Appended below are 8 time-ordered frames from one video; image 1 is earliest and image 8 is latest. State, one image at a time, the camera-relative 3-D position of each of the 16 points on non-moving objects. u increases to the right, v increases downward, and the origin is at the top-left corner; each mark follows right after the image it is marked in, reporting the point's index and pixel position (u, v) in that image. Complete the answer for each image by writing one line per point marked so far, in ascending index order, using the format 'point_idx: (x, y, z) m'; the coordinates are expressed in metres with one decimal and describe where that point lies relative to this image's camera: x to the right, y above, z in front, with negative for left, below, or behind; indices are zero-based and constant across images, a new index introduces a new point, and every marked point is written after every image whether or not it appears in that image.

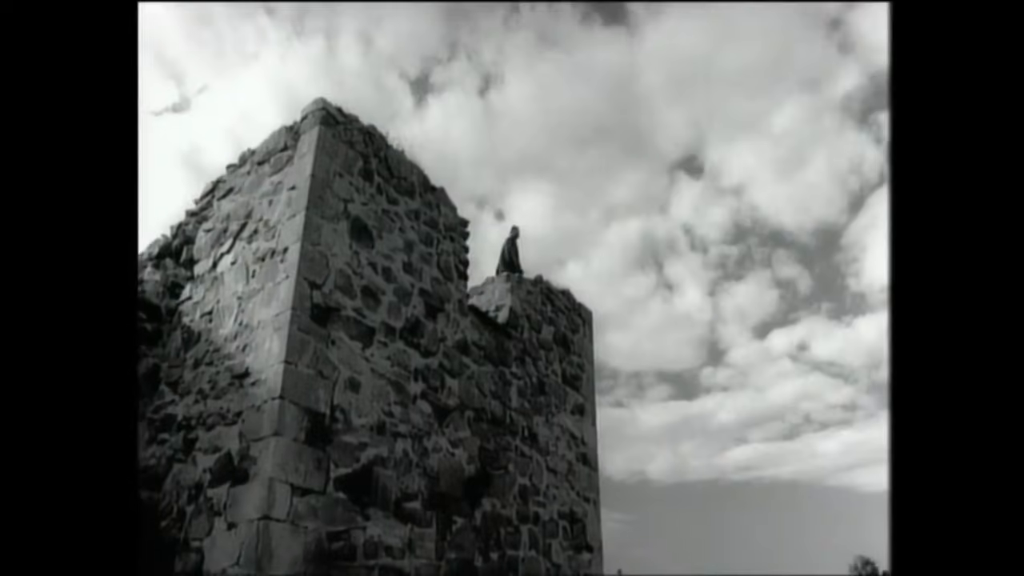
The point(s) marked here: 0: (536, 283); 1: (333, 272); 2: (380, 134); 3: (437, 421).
0: (+0.3, +0.1, +9.5) m
1: (-1.8, +0.2, +6.3) m
2: (-1.5, +1.8, +7.4) m
3: (-0.8, -1.4, +6.9) m
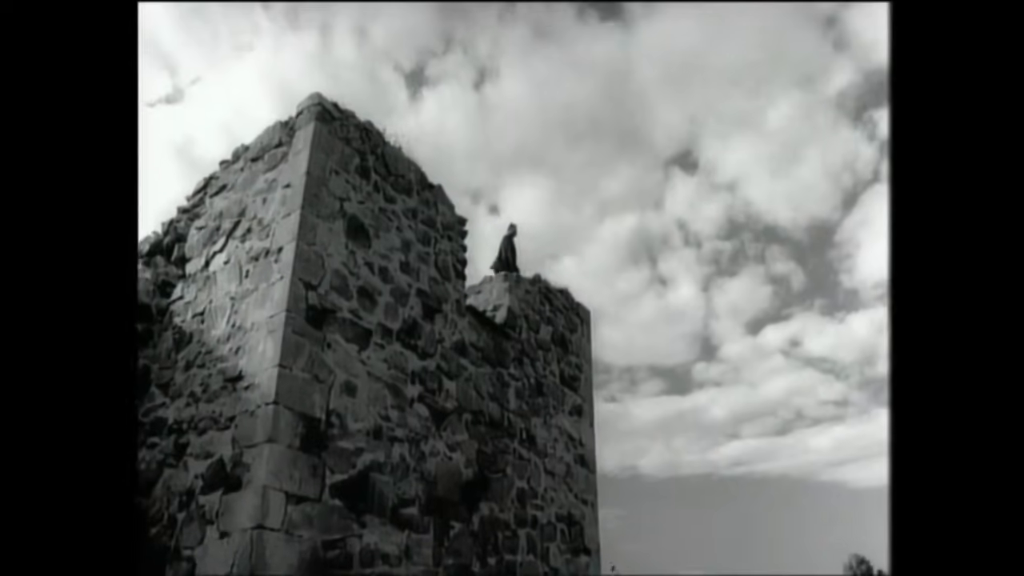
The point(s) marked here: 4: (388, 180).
0: (+0.3, +0.1, +9.4) m
1: (-1.8, +0.1, +6.1) m
2: (-1.5, +1.8, +7.2) m
3: (-0.8, -1.5, +6.8) m
4: (-1.4, +1.2, +7.2) m
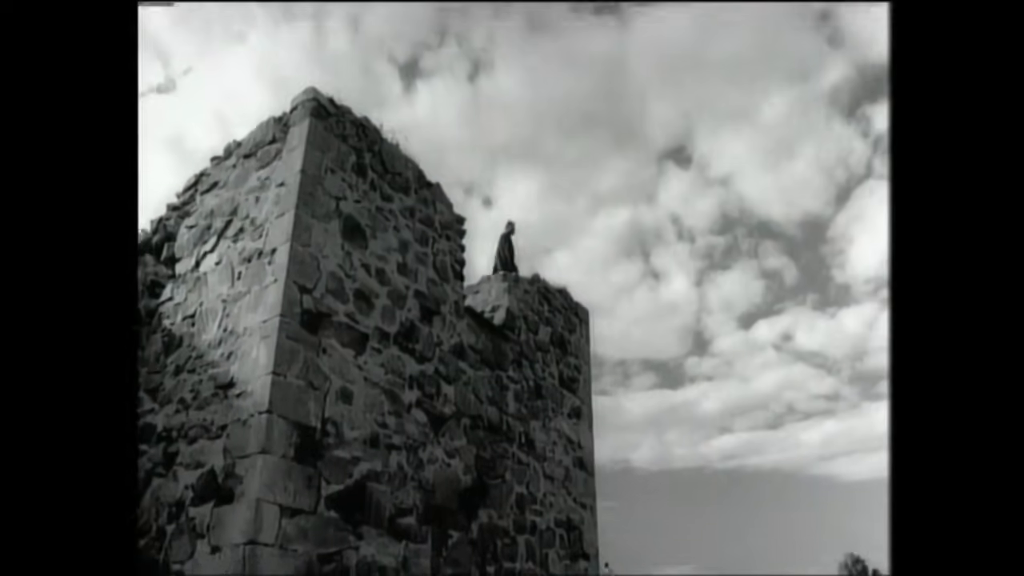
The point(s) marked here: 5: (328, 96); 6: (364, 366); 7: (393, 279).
0: (+0.3, +0.1, +9.2) m
1: (-1.8, +0.1, +5.9) m
2: (-1.5, +1.8, +7.0) m
3: (-0.8, -1.5, +6.6) m
4: (-1.4, +1.2, +7.0) m
5: (-1.9, +2.0, +6.6) m
6: (-1.4, -0.7, +6.0) m
7: (-1.3, +0.1, +6.7) m
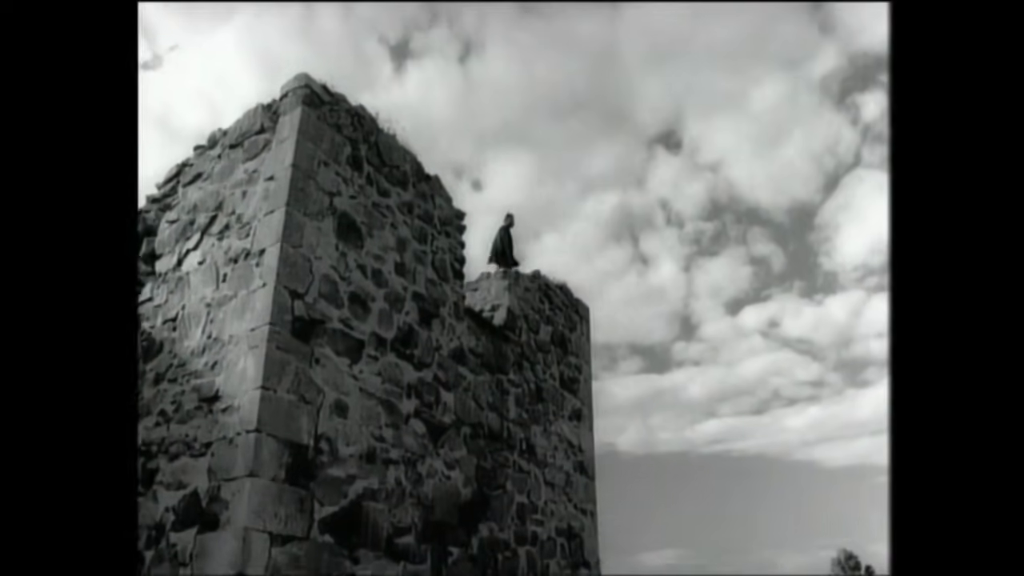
0: (+0.3, +0.1, +8.8) m
1: (-1.7, +0.1, +5.5) m
2: (-1.5, +1.8, +6.6) m
3: (-0.8, -1.5, +6.2) m
4: (-1.3, +1.2, +6.5) m
5: (-1.9, +2.0, +6.1) m
6: (-1.4, -0.8, +5.6) m
7: (-1.2, +0.1, +6.2) m
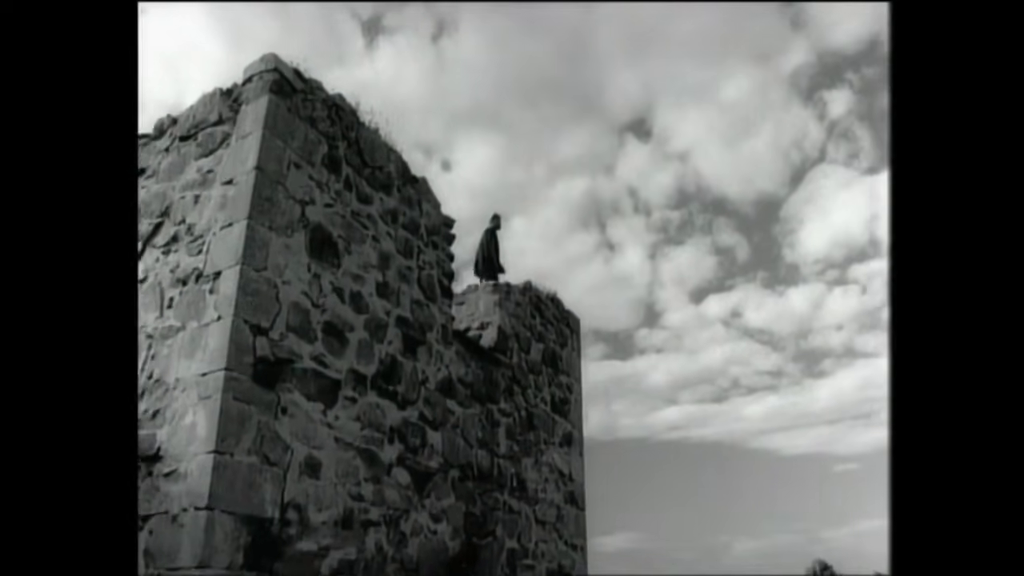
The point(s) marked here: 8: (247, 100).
0: (+0.2, 0.0, +8.0) m
1: (-1.6, -0.1, +4.5) m
2: (-1.4, +1.6, +5.6) m
3: (-0.8, -1.7, +5.4) m
4: (-1.3, +1.0, +5.6) m
5: (-1.8, +1.8, +5.1) m
6: (-1.3, -1.0, +4.7) m
7: (-1.2, -0.1, +5.3) m
8: (-2.1, +1.5, +5.0) m
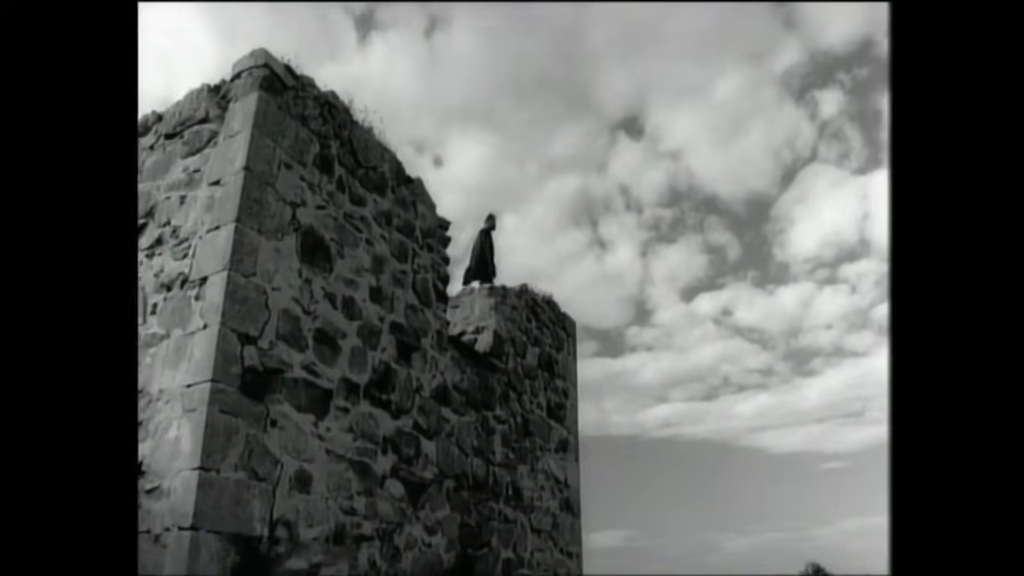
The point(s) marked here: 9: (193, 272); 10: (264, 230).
0: (+0.1, -0.1, +7.8) m
1: (-1.6, -0.2, +4.3) m
2: (-1.4, +1.5, +5.4) m
3: (-0.8, -1.8, +5.2) m
4: (-1.3, +1.0, +5.4) m
5: (-1.8, +1.8, +4.9) m
6: (-1.3, -1.1, +4.5) m
7: (-1.2, -0.2, +5.1) m
8: (-2.1, +1.4, +4.8) m
9: (-2.2, +0.1, +4.3) m
10: (-1.7, +0.4, +4.4) m
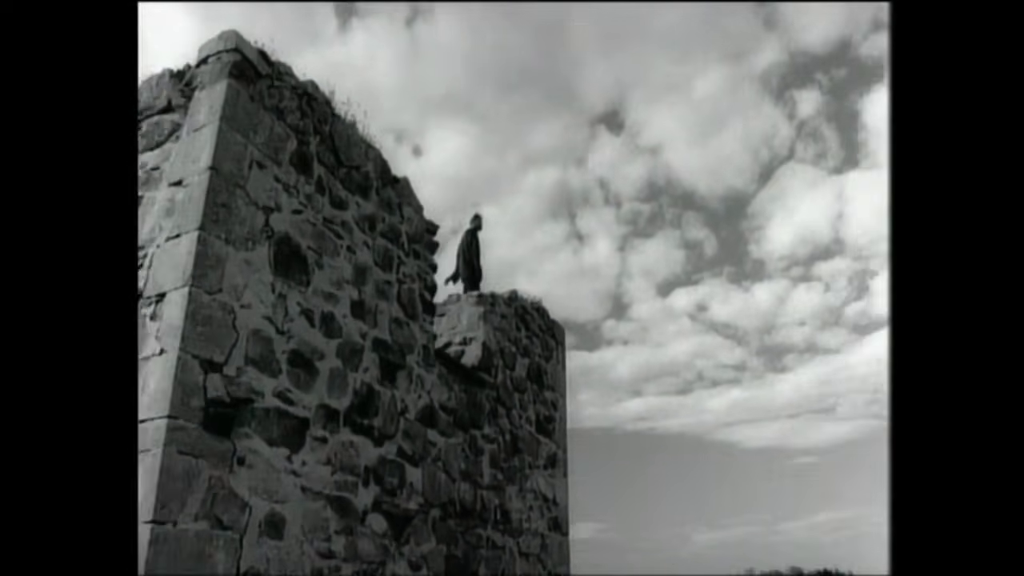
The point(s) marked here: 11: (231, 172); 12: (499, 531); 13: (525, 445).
0: (0.0, -0.2, +7.4) m
1: (-1.6, -0.3, +3.8) m
2: (-1.4, +1.4, +4.8) m
3: (-0.9, -1.9, +4.7) m
4: (-1.3, +0.9, +4.8) m
5: (-1.8, +1.7, +4.4) m
6: (-1.3, -1.2, +4.0) m
7: (-1.2, -0.3, +4.6) m
8: (-2.1, +1.3, +4.2) m
9: (-2.2, 0.0, +3.8) m
10: (-1.7, +0.3, +3.9) m
11: (-1.8, +0.7, +4.0) m
12: (-0.1, -2.4, +6.2) m
13: (+0.2, -1.8, +7.1) m
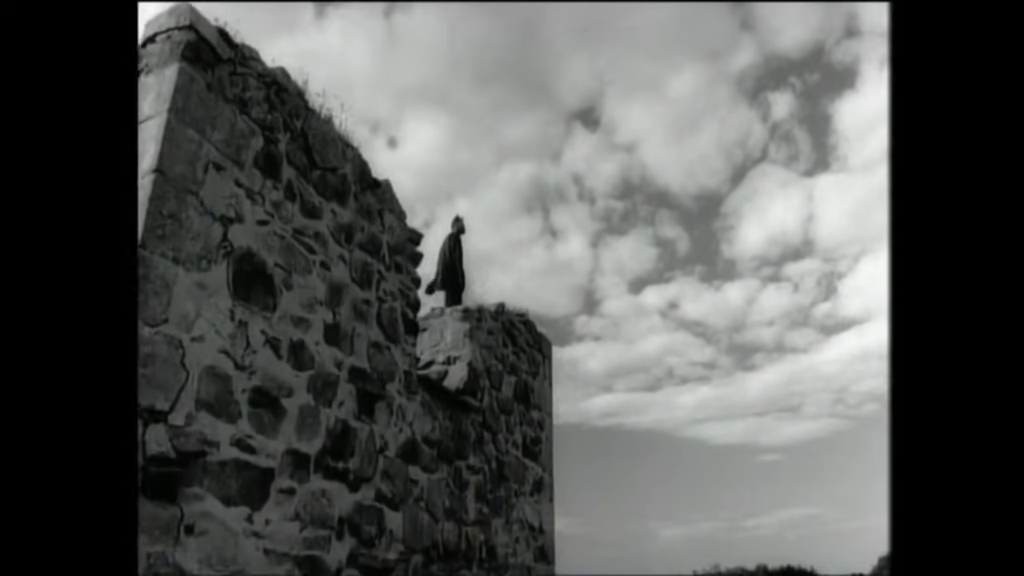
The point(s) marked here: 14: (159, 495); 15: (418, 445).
0: (-0.1, -0.3, +6.8) m
1: (-1.6, -0.4, +3.2) m
2: (-1.4, +1.3, +4.2) m
3: (-0.9, -2.0, +4.1) m
4: (-1.3, +0.7, +4.2) m
5: (-1.7, +1.5, +3.7) m
6: (-1.3, -1.3, +3.4) m
7: (-1.2, -0.4, +4.0) m
8: (-2.0, +1.2, +3.5) m
9: (-2.1, -0.1, +3.1) m
10: (-1.7, +0.2, +3.3) m
11: (-1.7, +0.6, +3.3) m
12: (-0.2, -2.5, +5.7) m
13: (0.0, -1.9, +6.5) m
14: (-1.6, -0.9, +2.9) m
15: (-0.7, -1.2, +4.9) m
